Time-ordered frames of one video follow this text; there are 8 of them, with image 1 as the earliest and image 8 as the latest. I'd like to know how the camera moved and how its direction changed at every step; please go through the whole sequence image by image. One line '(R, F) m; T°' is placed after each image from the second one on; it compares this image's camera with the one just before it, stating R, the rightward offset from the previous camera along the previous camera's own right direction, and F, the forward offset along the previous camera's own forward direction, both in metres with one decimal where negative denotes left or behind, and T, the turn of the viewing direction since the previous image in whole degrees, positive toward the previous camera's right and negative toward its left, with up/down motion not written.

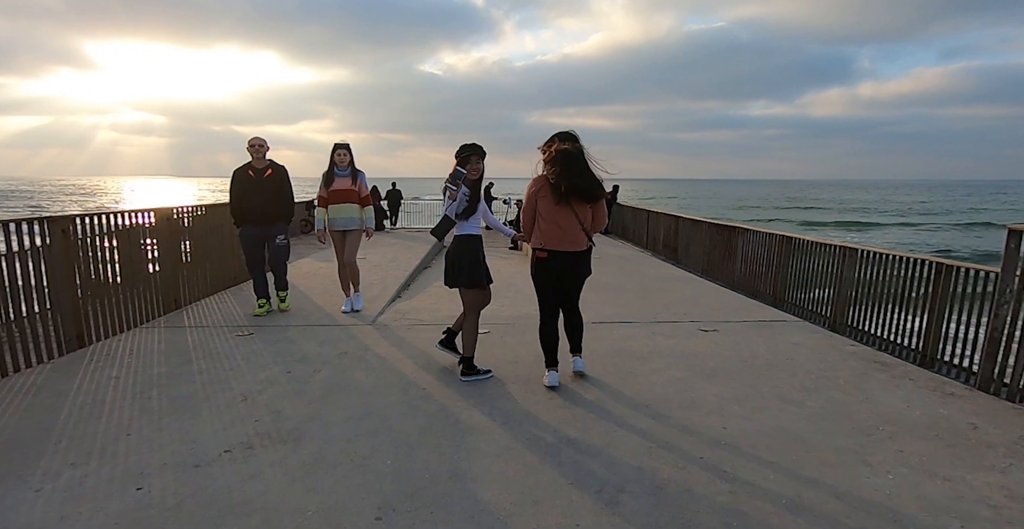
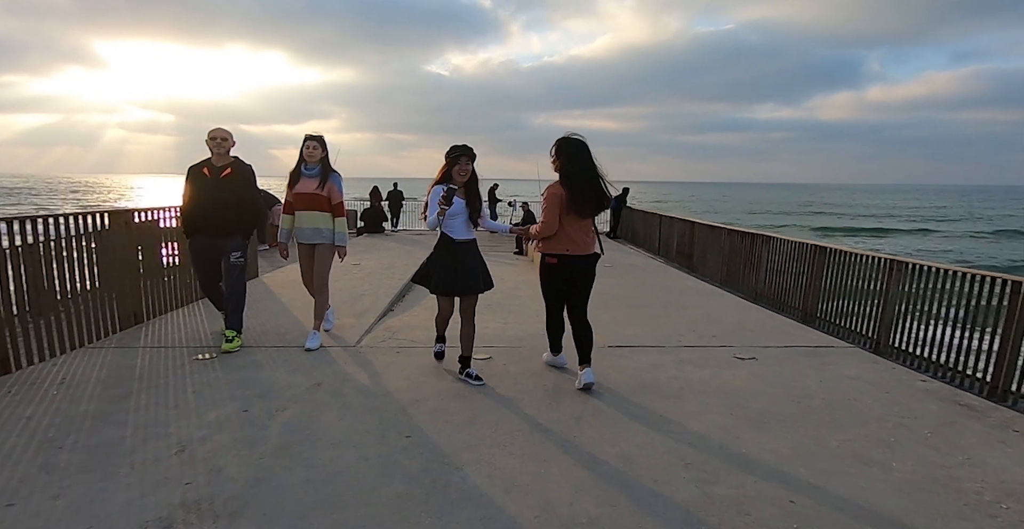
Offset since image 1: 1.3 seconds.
(0.0, +0.7) m; 0°
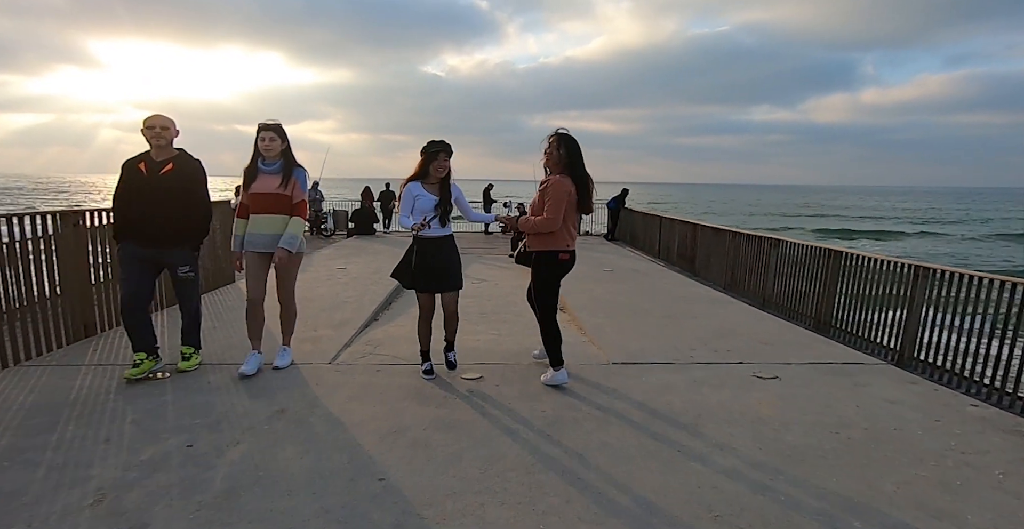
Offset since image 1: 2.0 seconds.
(0.0, +0.5) m; 0°
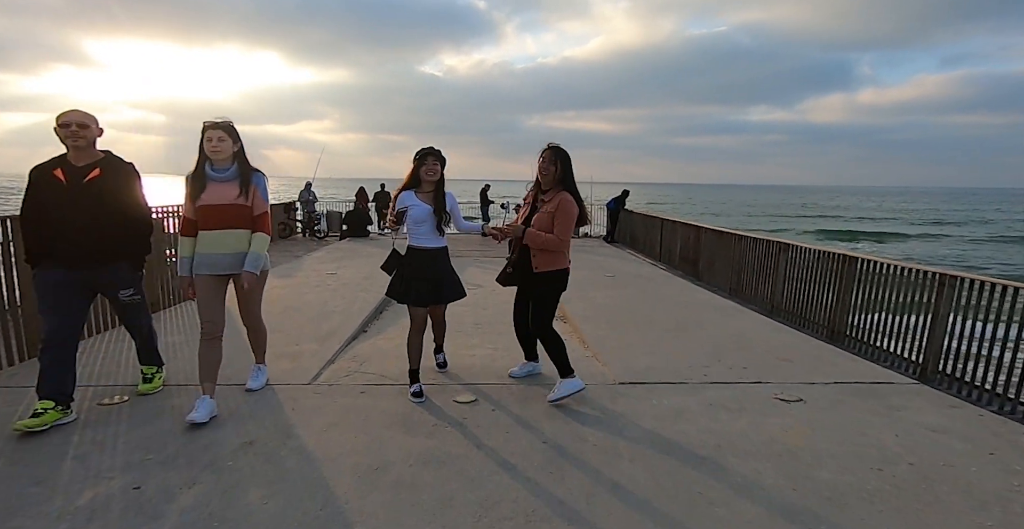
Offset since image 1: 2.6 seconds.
(0.0, +0.3) m; 0°
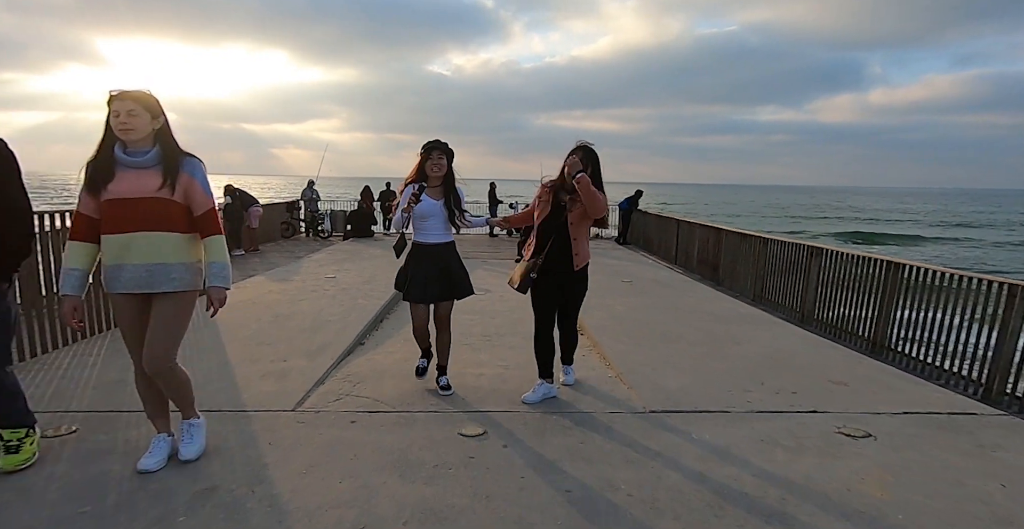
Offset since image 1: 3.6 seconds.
(-0.1, +0.5) m; -1°
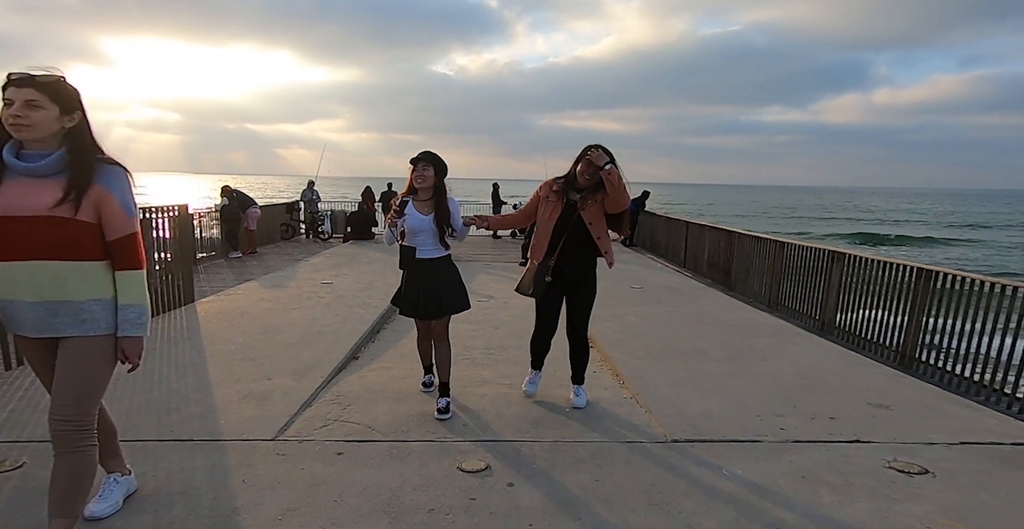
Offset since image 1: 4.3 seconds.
(0.0, +0.3) m; 0°
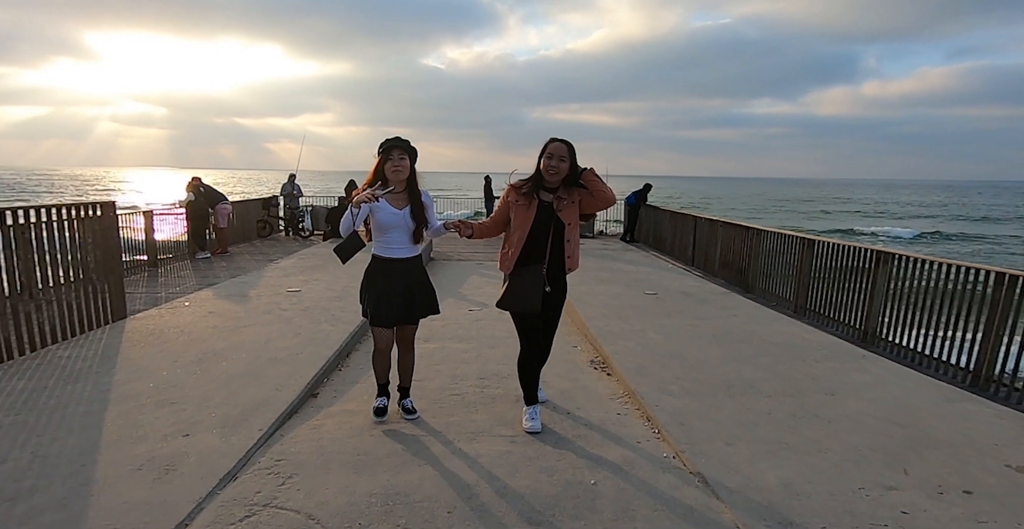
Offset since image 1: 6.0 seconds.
(0.0, +0.9) m; +1°
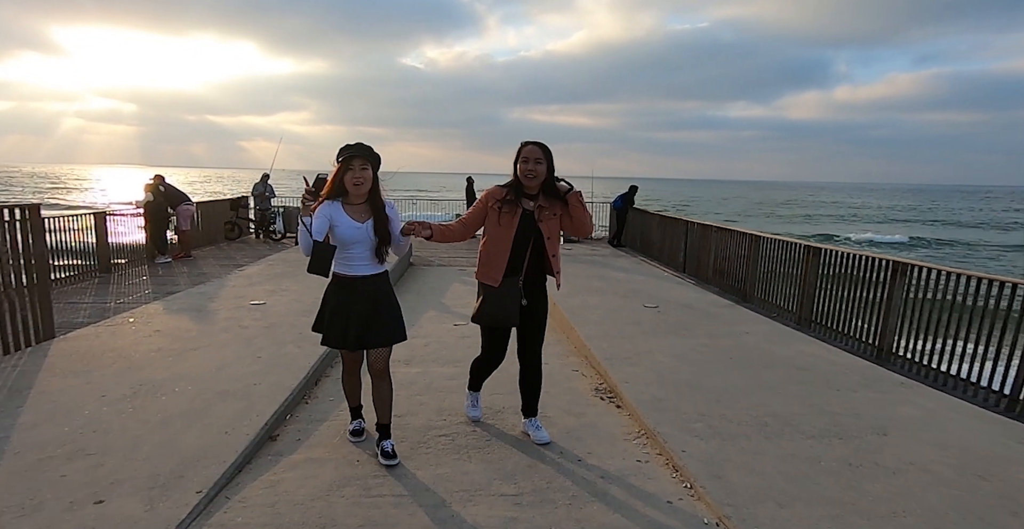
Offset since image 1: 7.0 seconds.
(-0.1, +0.5) m; +2°
